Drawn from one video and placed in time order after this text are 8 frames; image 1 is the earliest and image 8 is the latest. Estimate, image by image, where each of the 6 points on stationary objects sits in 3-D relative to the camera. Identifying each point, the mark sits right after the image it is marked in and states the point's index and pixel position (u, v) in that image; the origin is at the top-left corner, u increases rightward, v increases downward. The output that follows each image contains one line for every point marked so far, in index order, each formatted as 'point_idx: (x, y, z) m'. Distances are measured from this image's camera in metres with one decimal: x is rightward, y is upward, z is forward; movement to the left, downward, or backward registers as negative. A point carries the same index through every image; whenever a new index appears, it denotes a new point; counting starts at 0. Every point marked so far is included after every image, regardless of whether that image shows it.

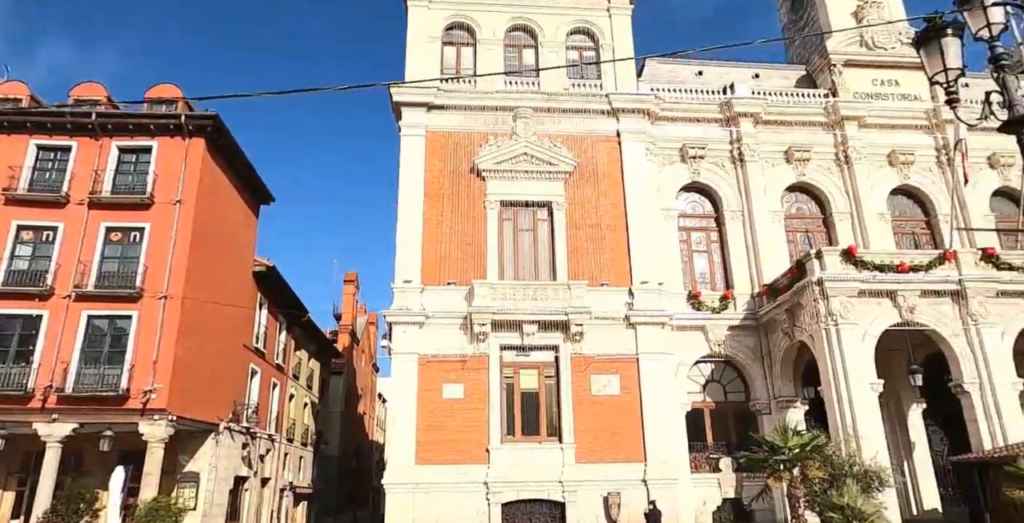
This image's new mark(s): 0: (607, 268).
0: (+2.7, -0.2, +20.0) m
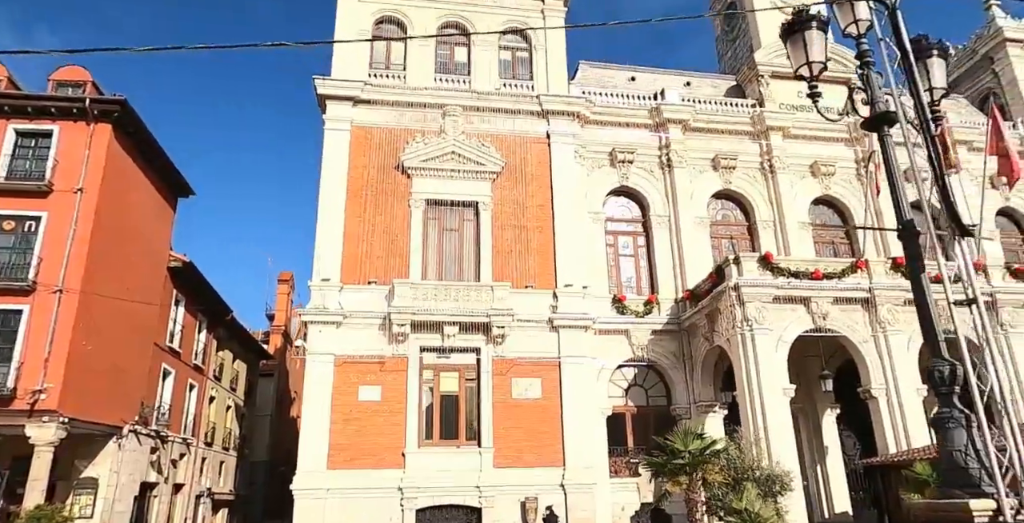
0: (+0.5, -0.2, +19.8) m
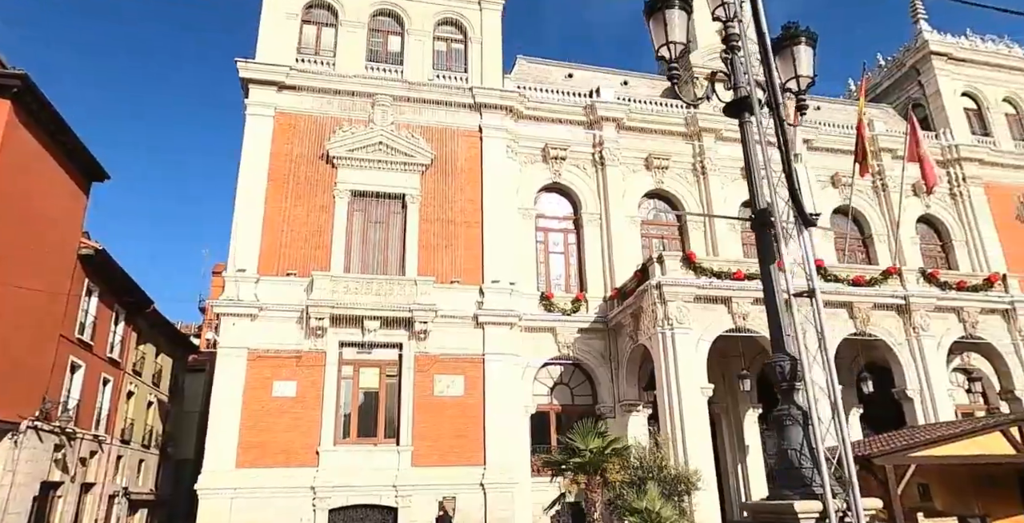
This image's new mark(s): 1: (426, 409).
0: (-1.6, -0.1, +19.4) m
1: (-2.2, -3.8, +17.8) m
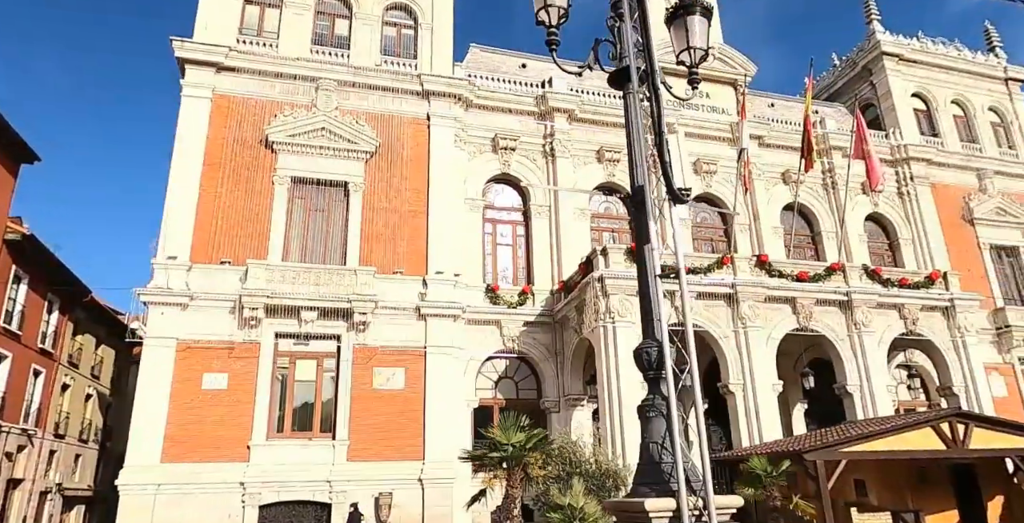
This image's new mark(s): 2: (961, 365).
0: (-3.1, +0.2, +18.9) m
1: (-3.8, -3.6, +17.3) m
2: (+12.8, -3.0, +19.4) m
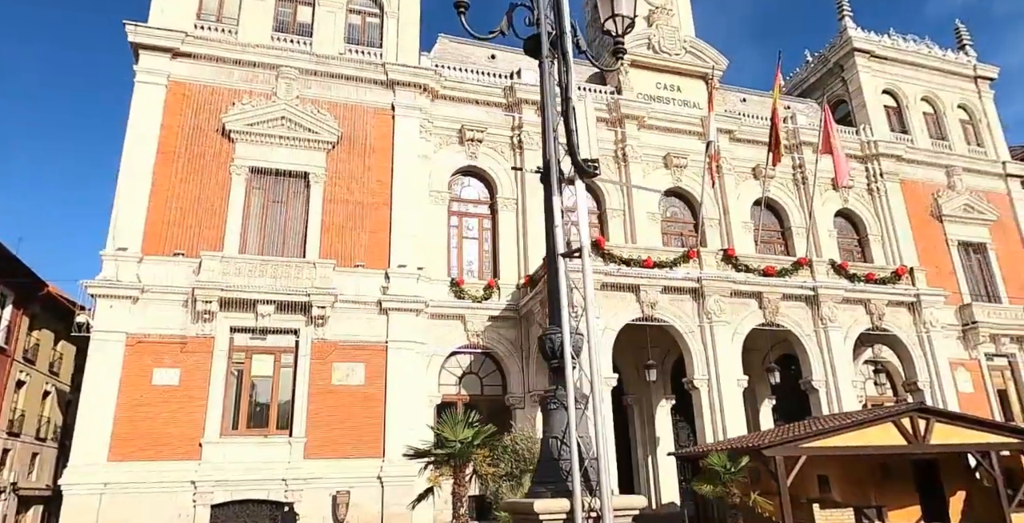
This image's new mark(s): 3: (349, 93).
0: (-4.1, +0.4, +18.5) m
1: (-4.7, -3.4, +16.9) m
2: (+11.8, -2.8, +19.4) m
3: (-4.8, +4.9, +19.8) m
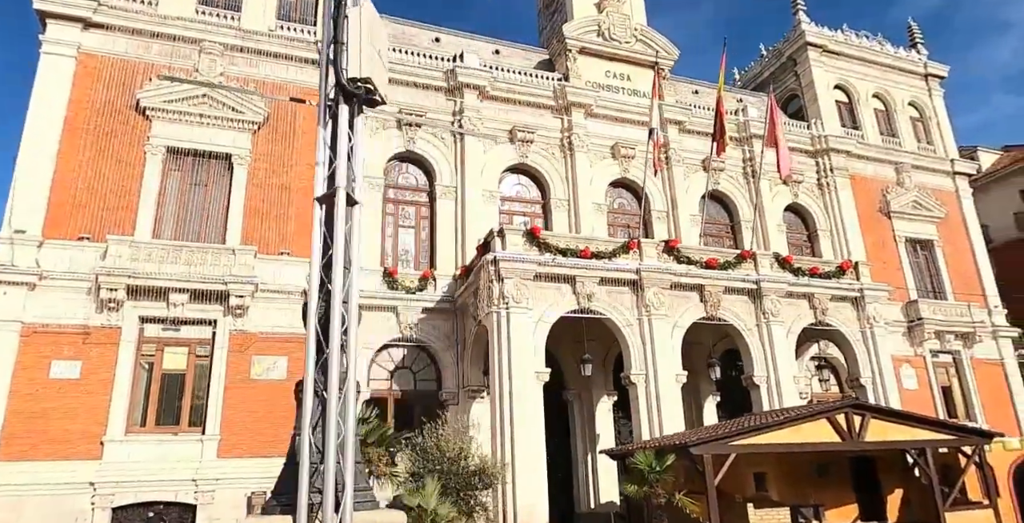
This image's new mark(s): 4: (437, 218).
0: (-5.8, +0.7, +17.5) m
1: (-6.3, -3.1, +15.9) m
2: (+10.0, -2.7, +19.1) m
3: (-6.5, +5.3, +18.8) m
4: (-2.1, +1.2, +19.6) m
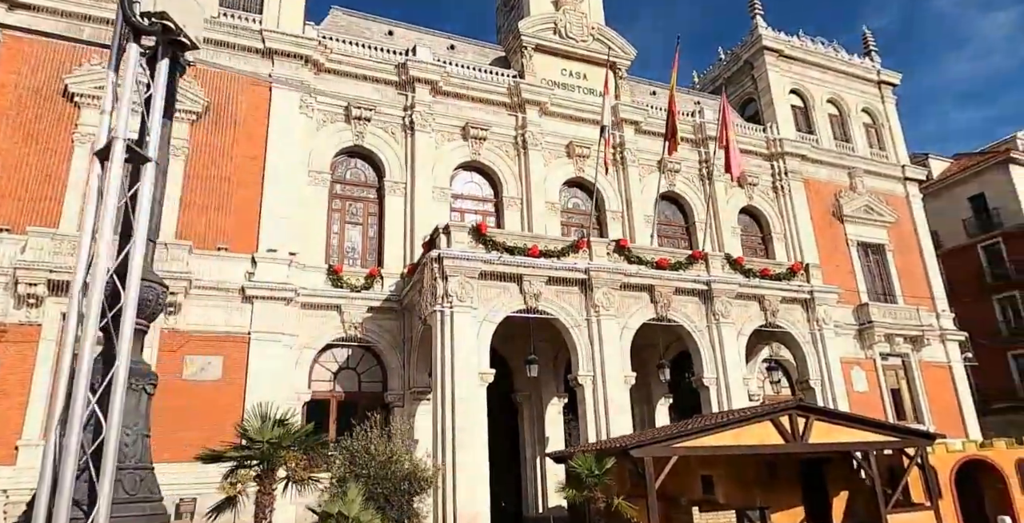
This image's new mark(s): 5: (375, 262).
0: (-7.0, +0.8, +16.8) m
1: (-7.6, -3.0, +15.1) m
2: (+8.6, -2.7, +19.2) m
3: (-7.8, +5.4, +18.1) m
4: (-3.5, +1.3, +19.1) m
5: (-3.8, 0.0, +18.8) m
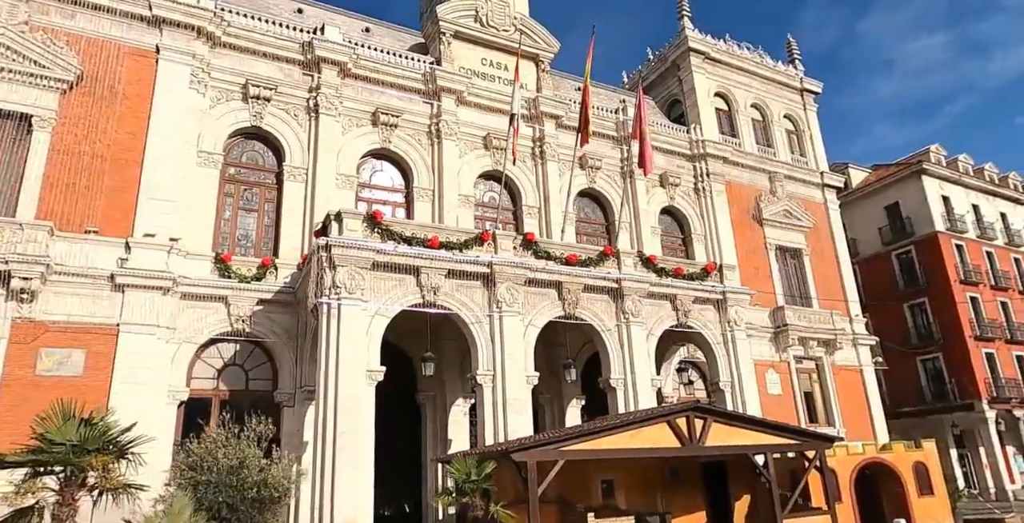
0: (-9.3, +1.1, +15.3) m
1: (-9.8, -2.6, +13.6) m
2: (+6.0, -2.8, +18.9) m
3: (-10.0, +5.7, +16.5) m
4: (-6.0, +1.6, +17.8) m
5: (-6.2, +0.3, +17.6) m
